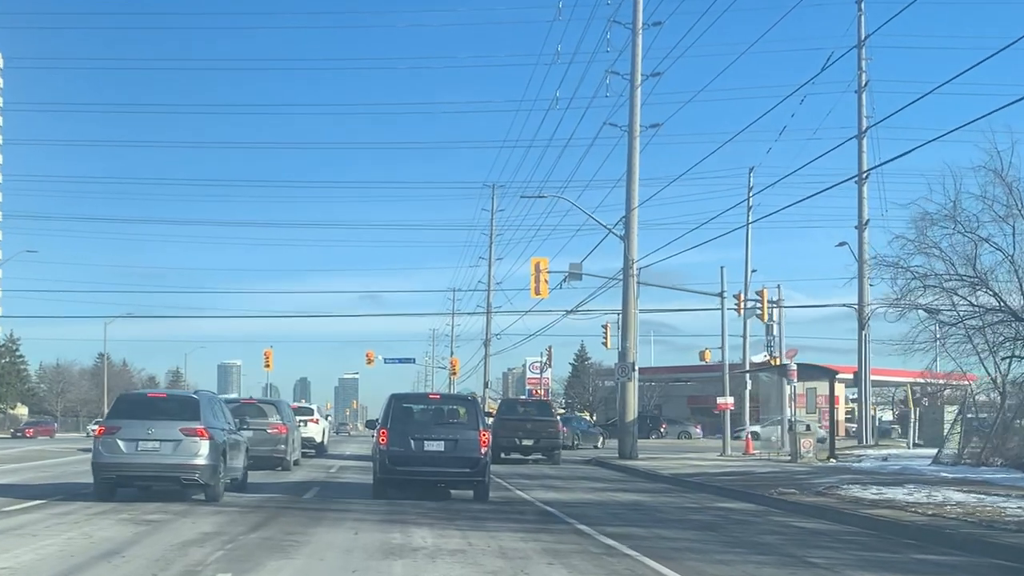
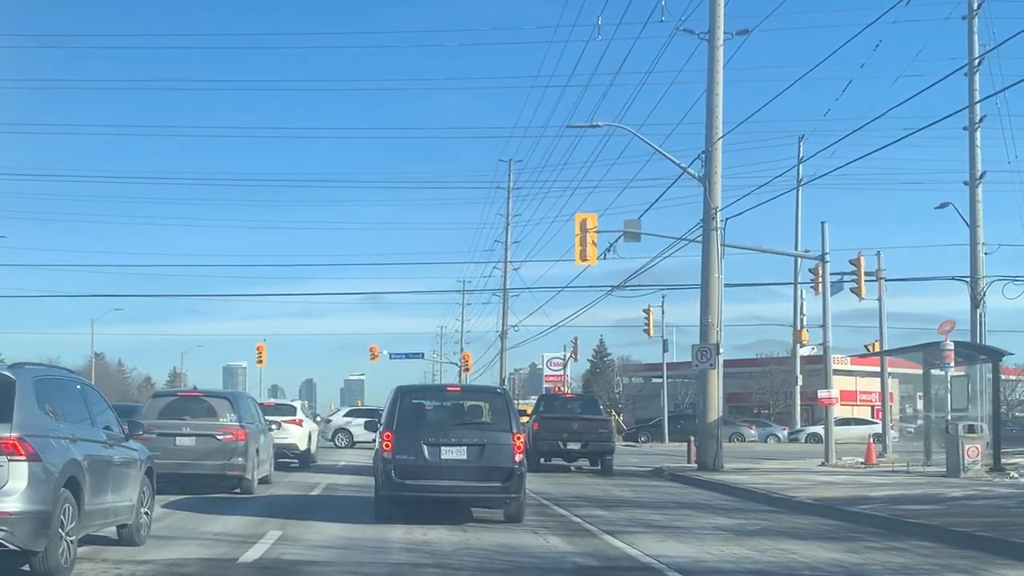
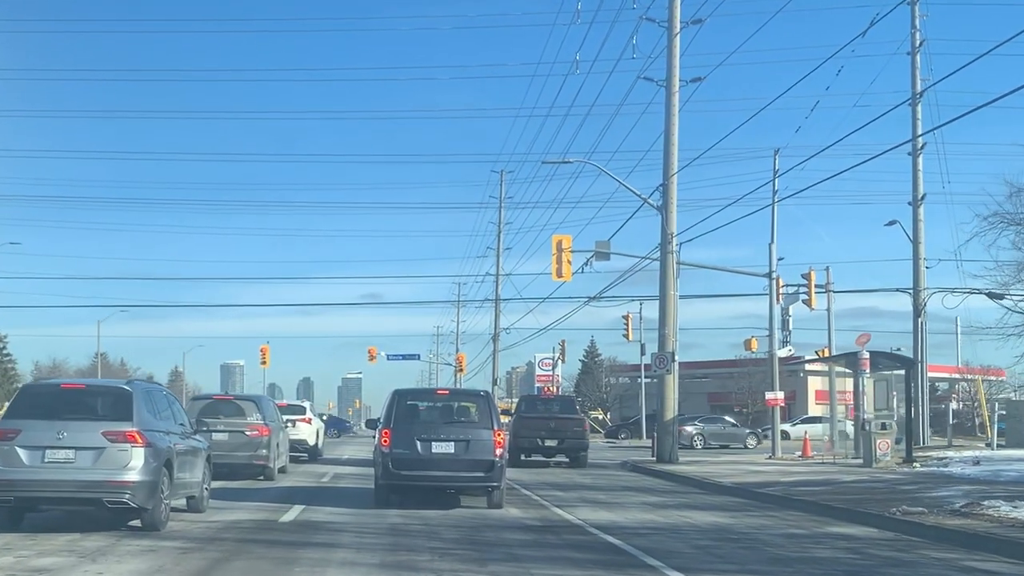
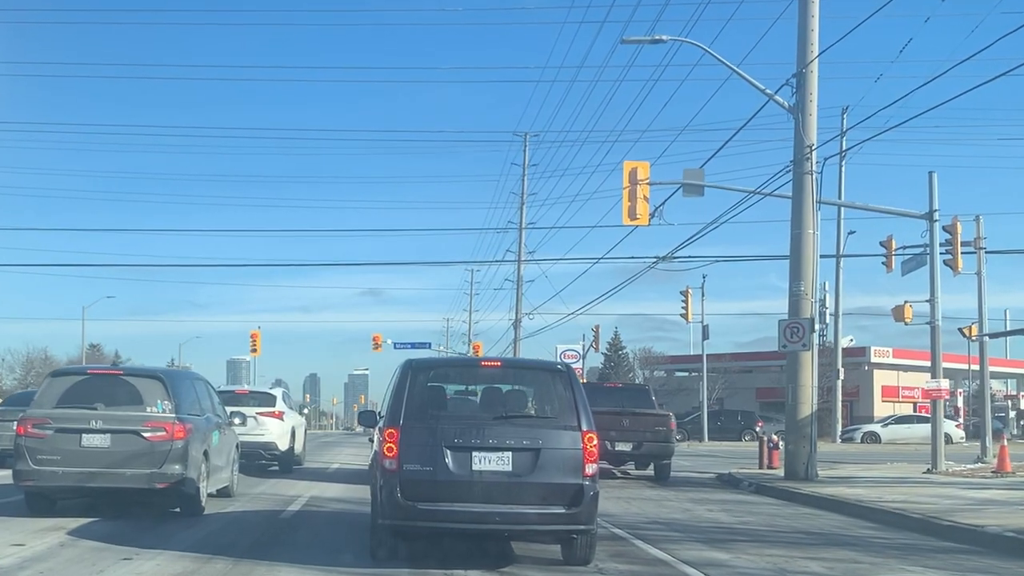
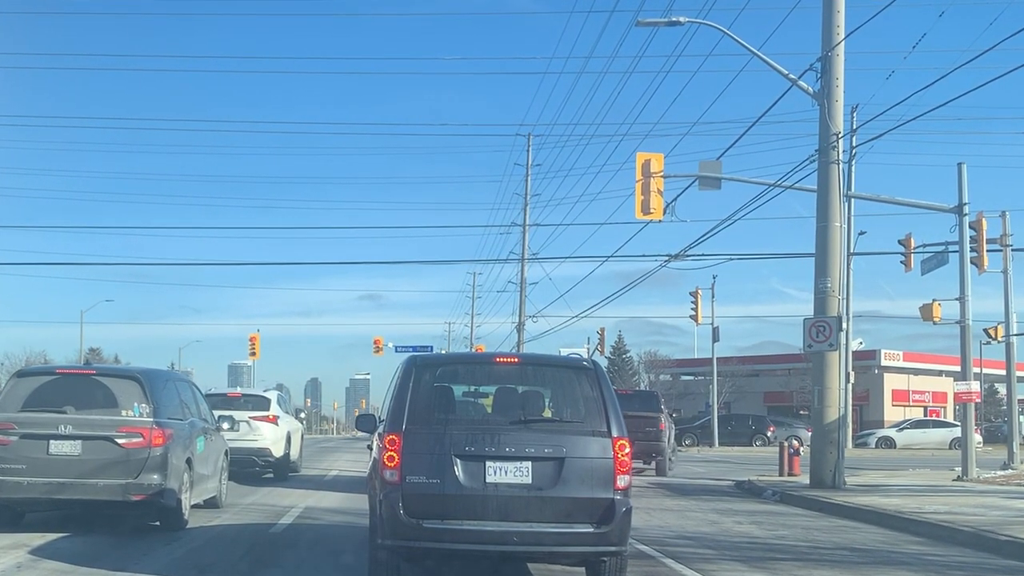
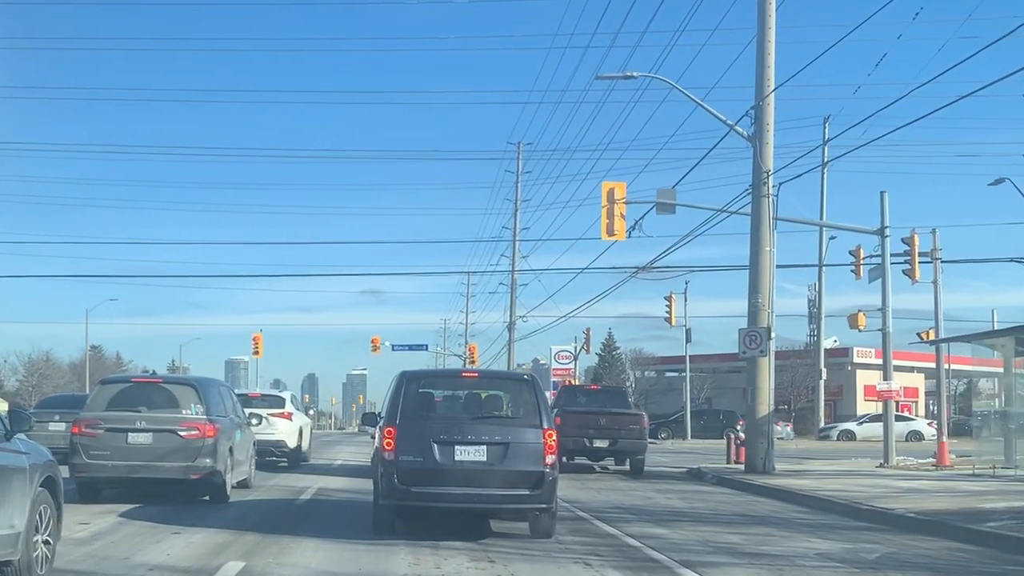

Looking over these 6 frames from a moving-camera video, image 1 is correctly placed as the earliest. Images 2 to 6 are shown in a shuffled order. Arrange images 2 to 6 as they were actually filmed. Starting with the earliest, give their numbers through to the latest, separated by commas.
3, 2, 6, 4, 5
